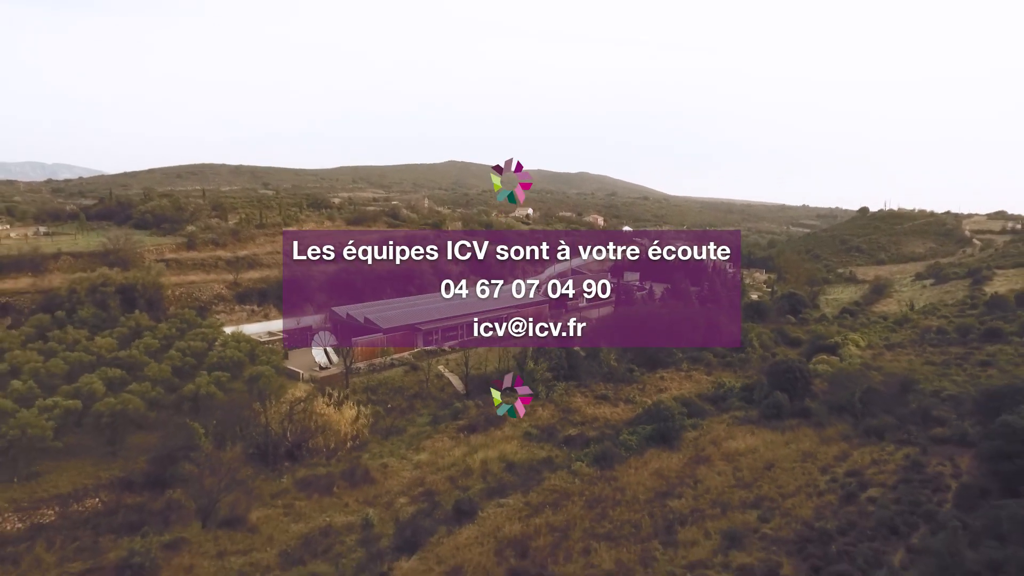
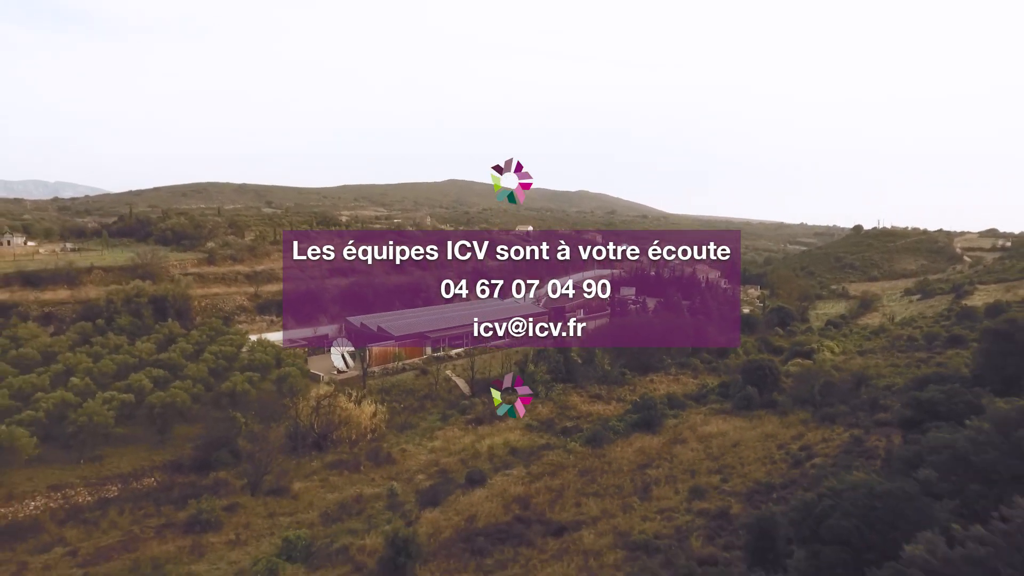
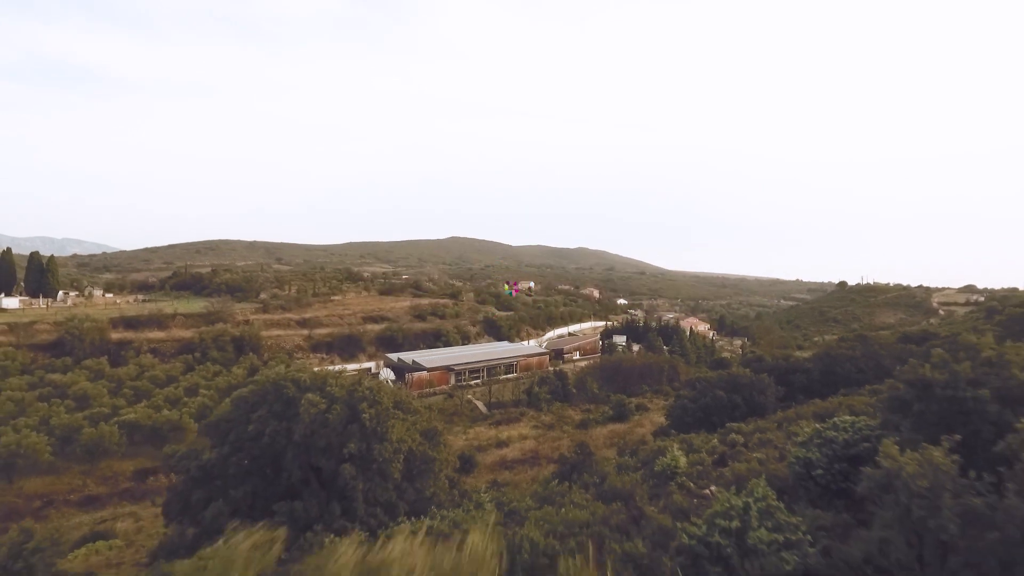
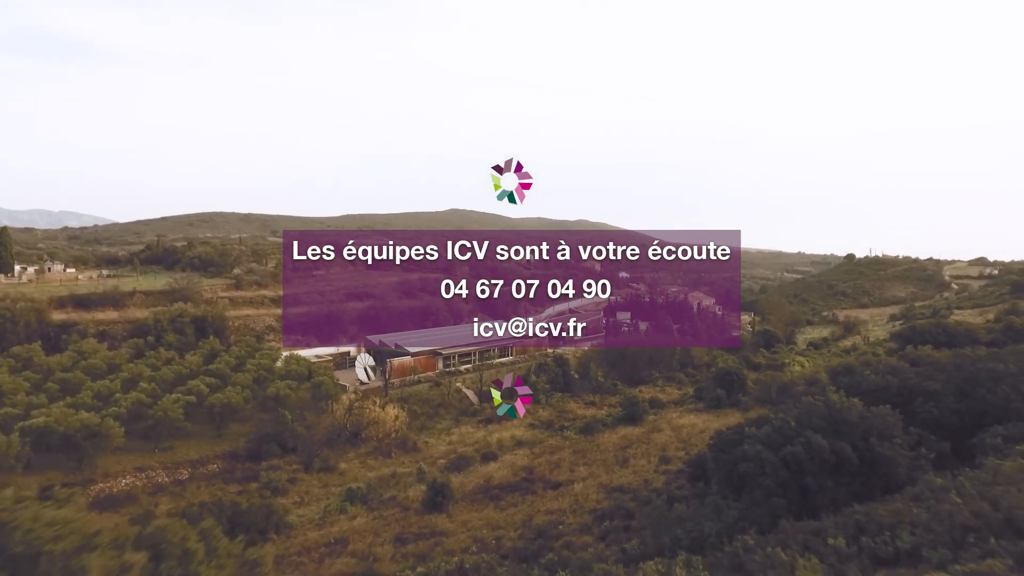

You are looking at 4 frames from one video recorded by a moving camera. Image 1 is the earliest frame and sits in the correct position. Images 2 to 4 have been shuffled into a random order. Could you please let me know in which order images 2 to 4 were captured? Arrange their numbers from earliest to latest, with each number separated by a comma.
2, 4, 3
